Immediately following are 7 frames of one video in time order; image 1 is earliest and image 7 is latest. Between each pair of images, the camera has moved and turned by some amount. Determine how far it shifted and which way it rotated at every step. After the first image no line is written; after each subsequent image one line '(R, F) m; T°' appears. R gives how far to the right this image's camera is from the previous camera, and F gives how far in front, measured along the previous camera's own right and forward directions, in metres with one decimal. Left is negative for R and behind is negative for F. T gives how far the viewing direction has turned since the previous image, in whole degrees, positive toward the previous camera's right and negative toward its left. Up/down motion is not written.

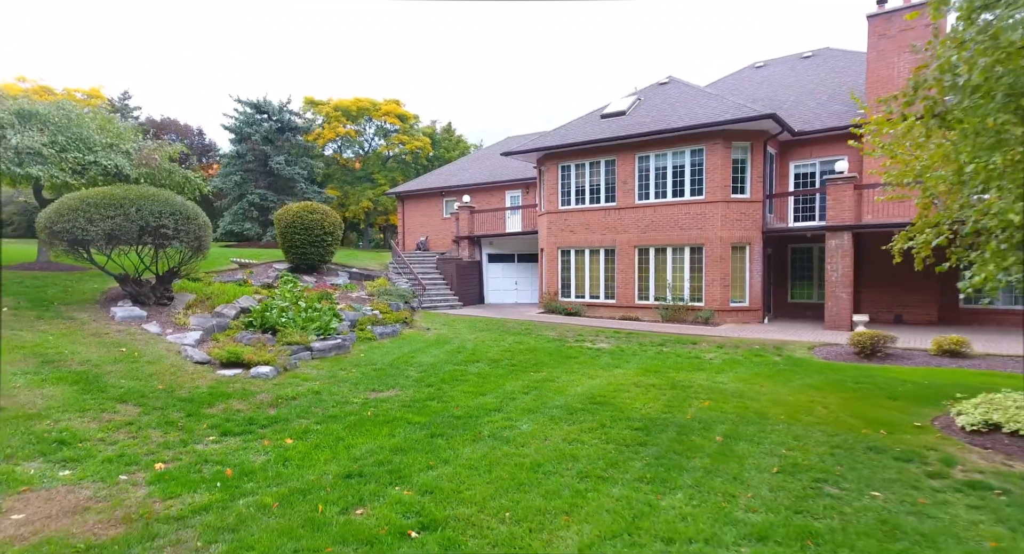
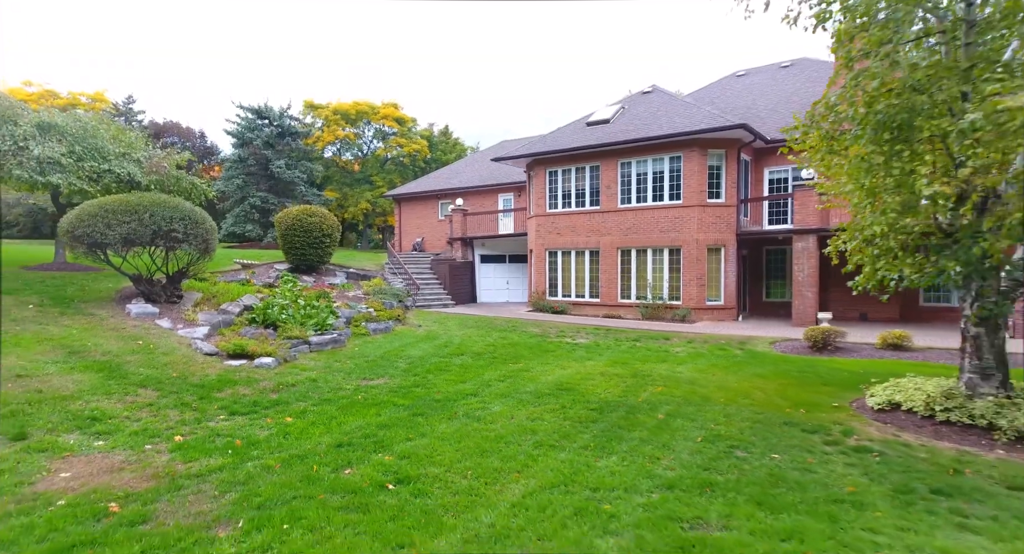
(+0.4, -0.9) m; 0°
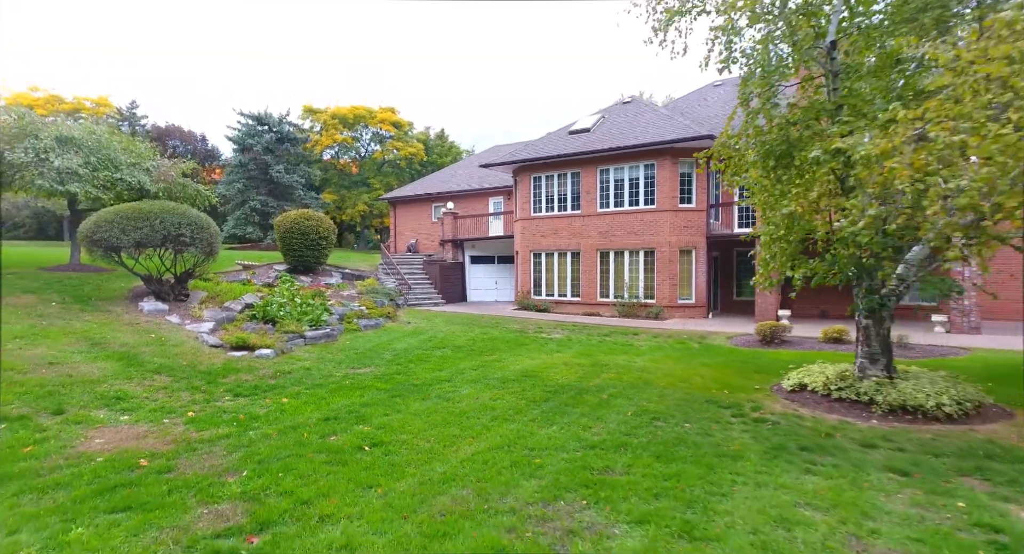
(+0.5, -1.1) m; 0°
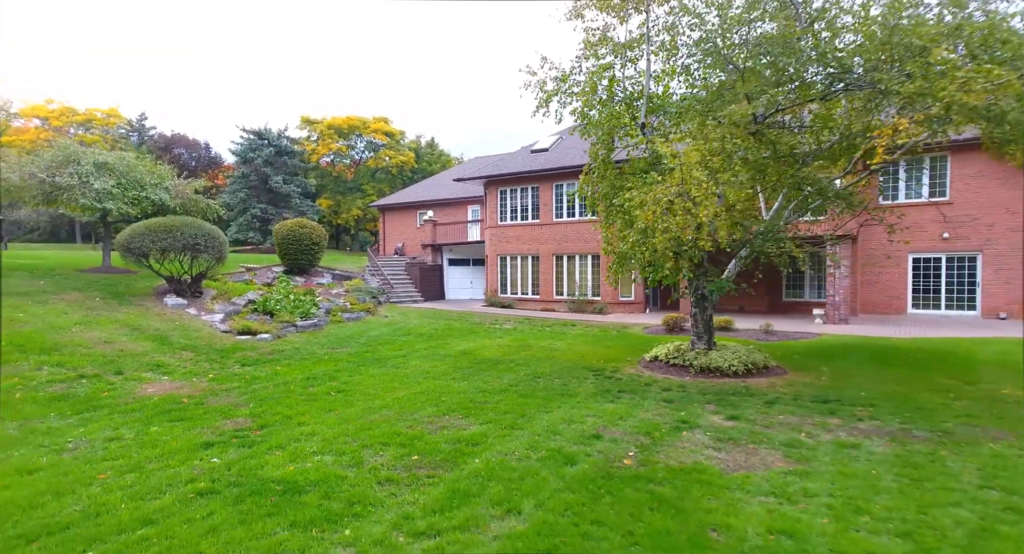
(+1.2, -2.8) m; 0°
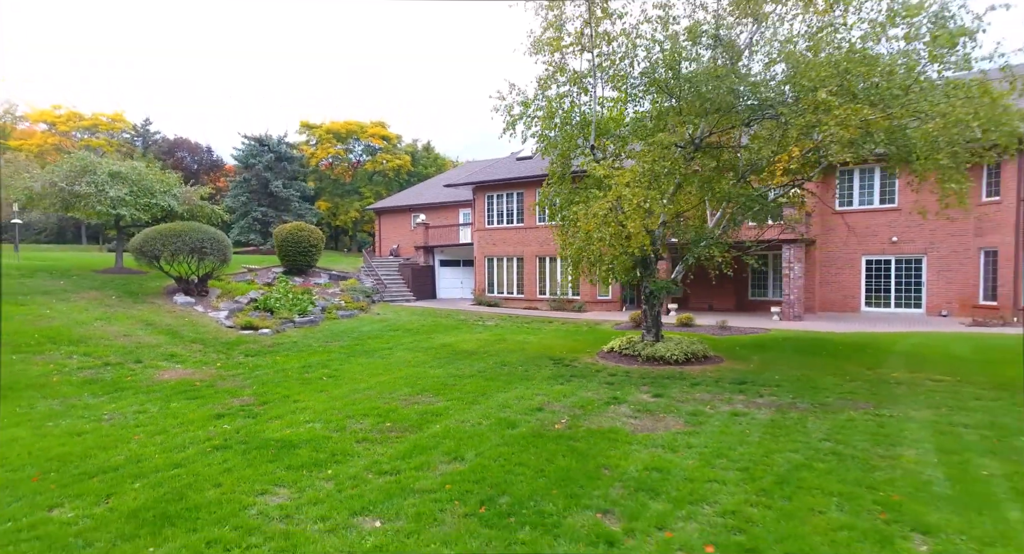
(+0.6, -1.3) m; 0°
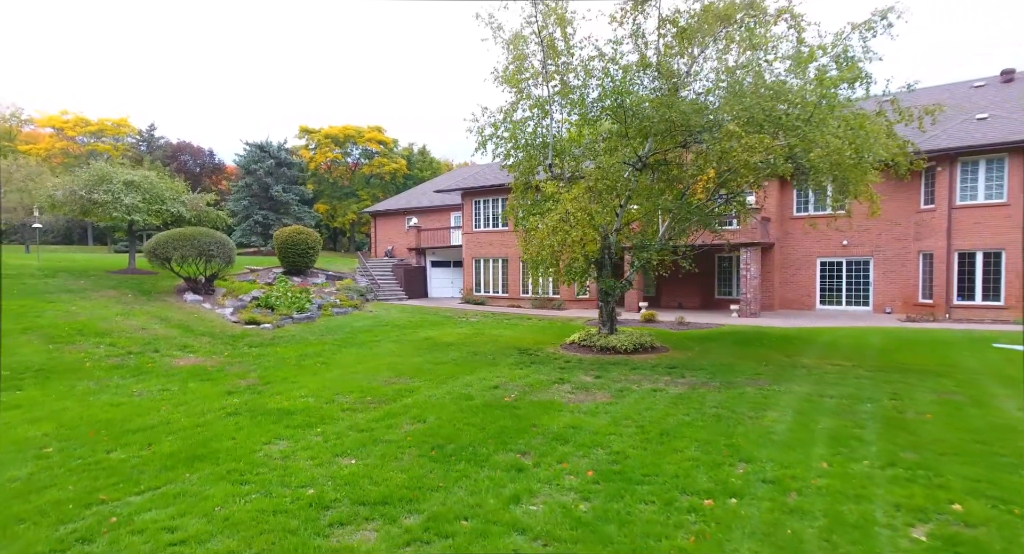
(+0.6, -1.5) m; 0°
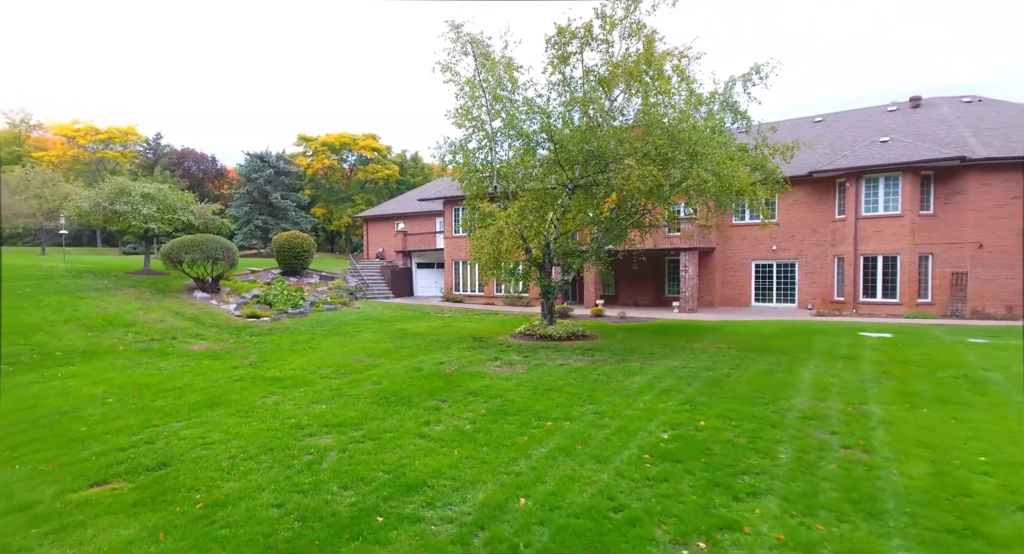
(+1.1, -2.5) m; 0°
